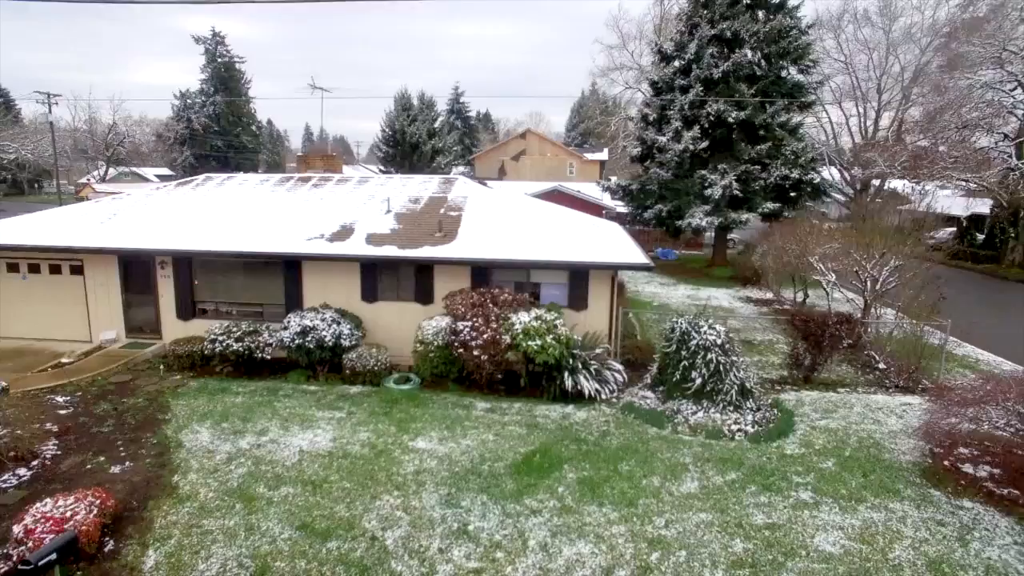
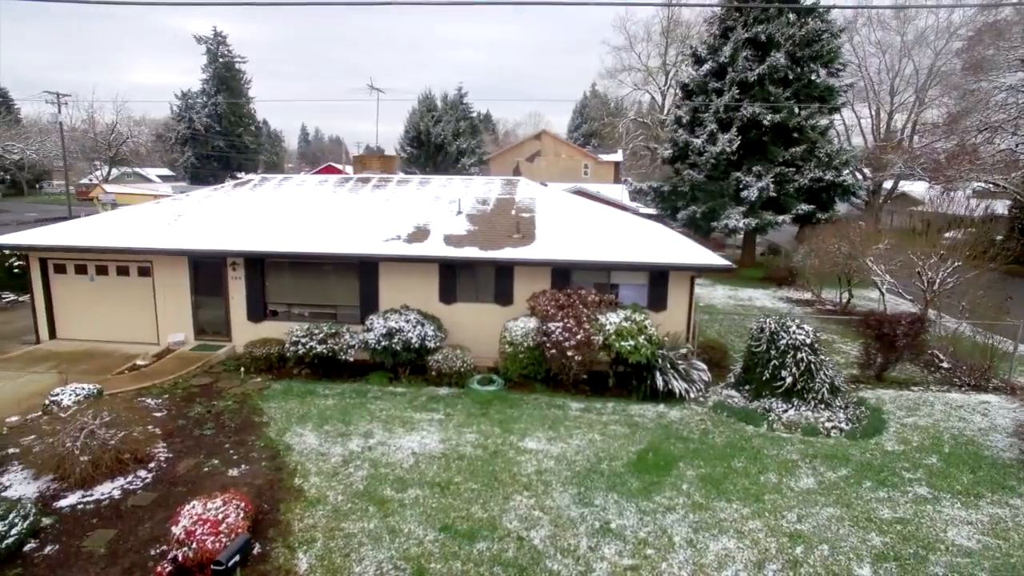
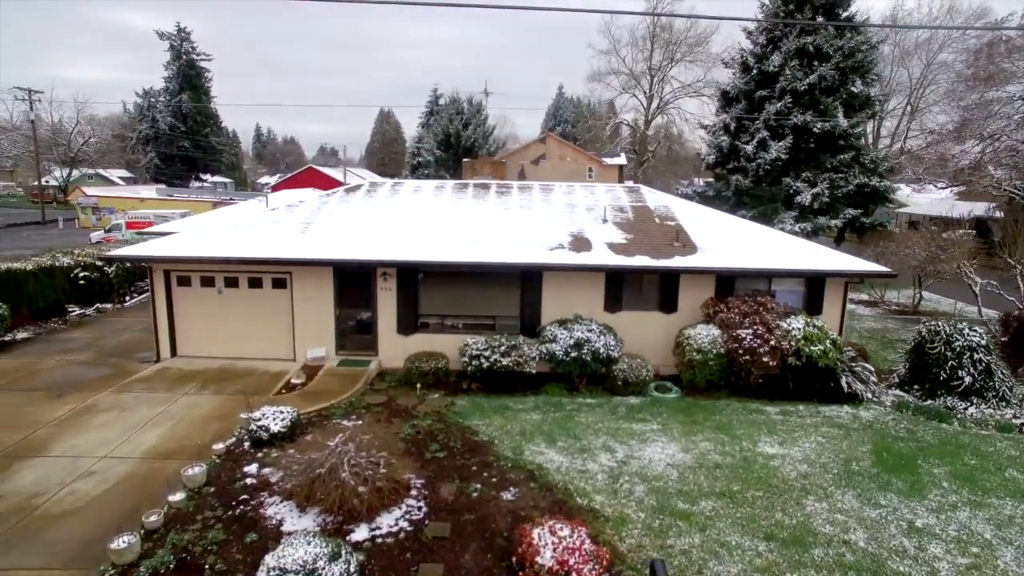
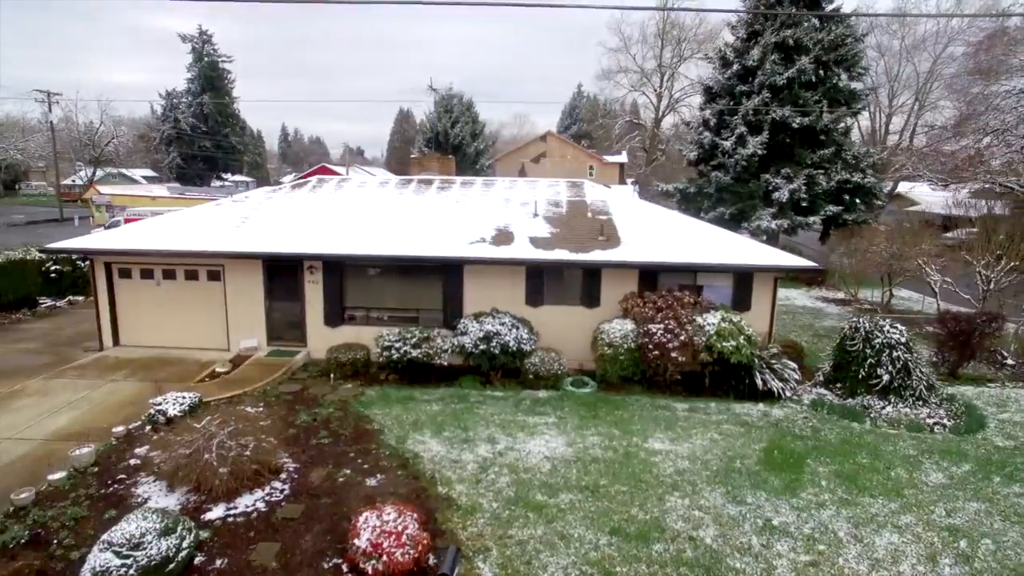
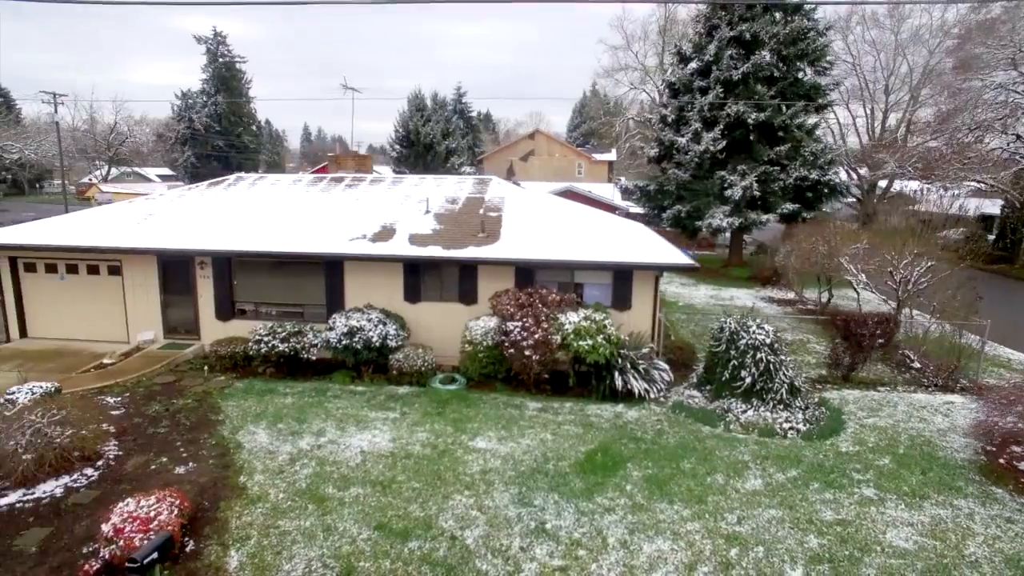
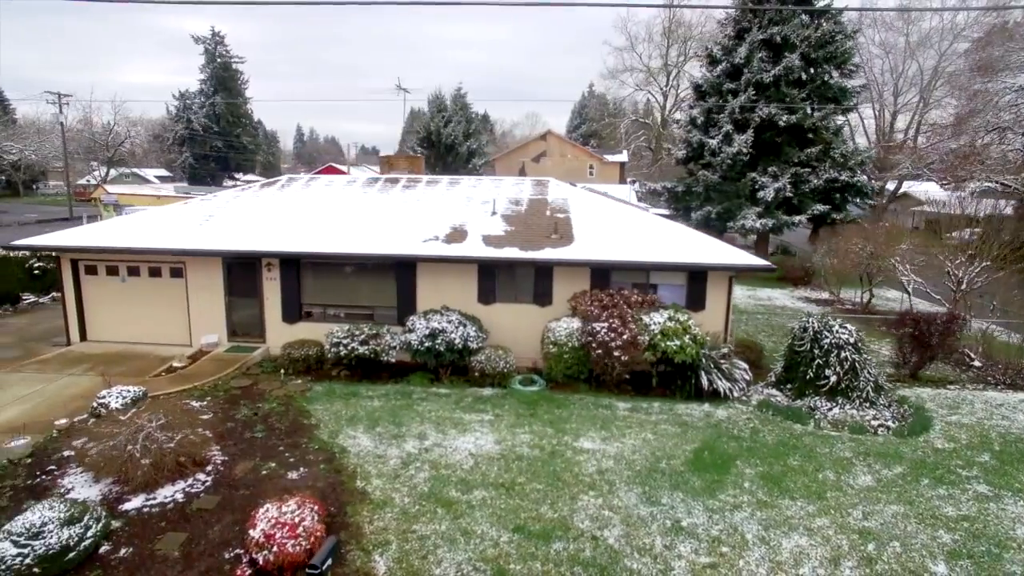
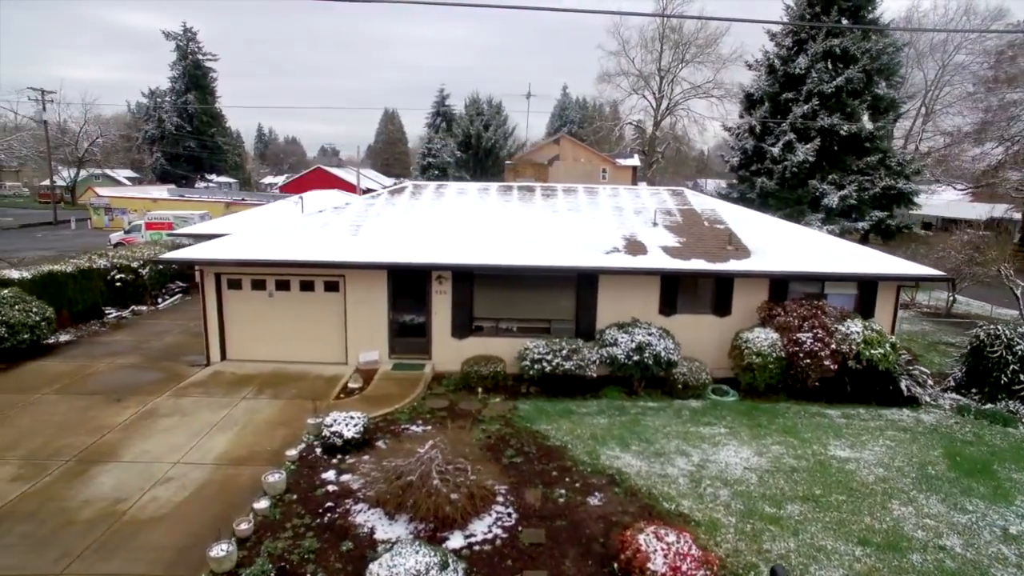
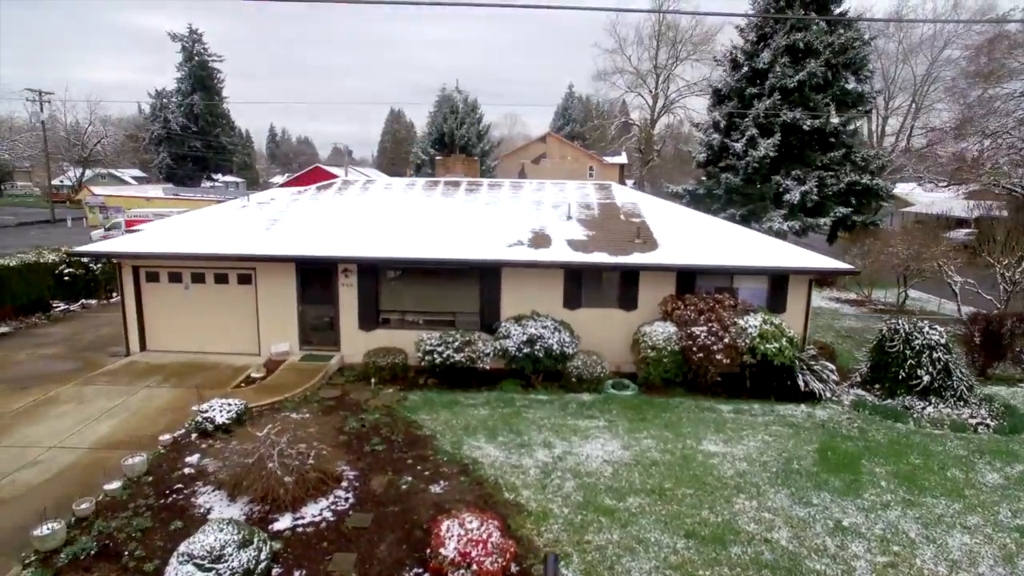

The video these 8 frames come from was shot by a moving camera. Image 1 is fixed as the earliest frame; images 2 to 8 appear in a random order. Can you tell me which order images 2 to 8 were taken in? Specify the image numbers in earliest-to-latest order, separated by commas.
5, 2, 6, 4, 8, 3, 7
